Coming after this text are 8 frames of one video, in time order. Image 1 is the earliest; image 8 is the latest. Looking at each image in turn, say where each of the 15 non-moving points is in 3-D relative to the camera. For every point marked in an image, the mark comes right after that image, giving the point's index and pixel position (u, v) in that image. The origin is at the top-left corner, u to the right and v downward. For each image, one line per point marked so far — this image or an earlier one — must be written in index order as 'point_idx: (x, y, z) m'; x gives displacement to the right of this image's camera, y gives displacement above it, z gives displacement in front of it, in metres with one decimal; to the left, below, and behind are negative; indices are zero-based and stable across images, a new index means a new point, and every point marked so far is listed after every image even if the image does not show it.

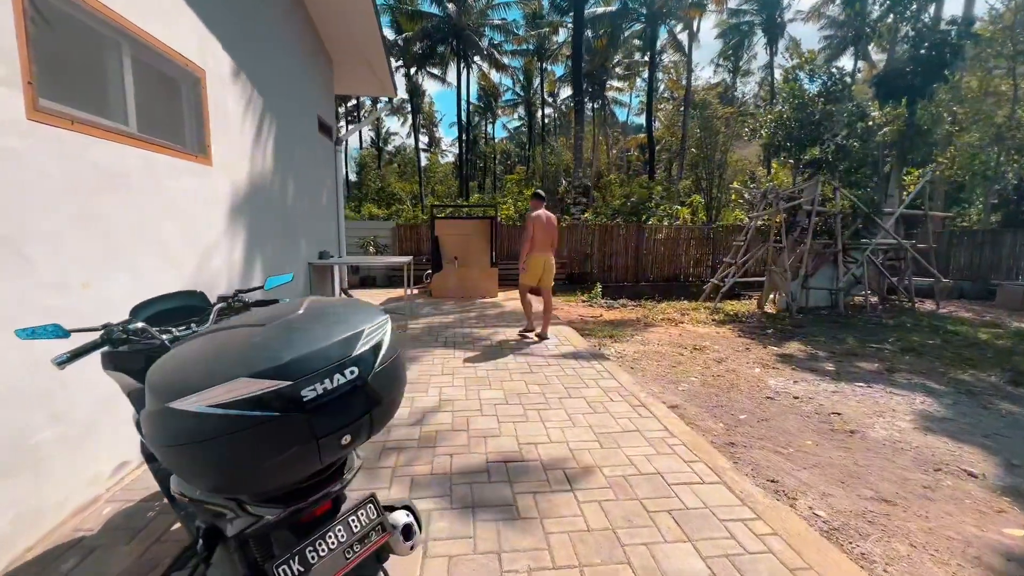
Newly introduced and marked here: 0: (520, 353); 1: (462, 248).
0: (+0.1, -0.7, +4.8) m
1: (-1.2, +0.9, +9.4) m
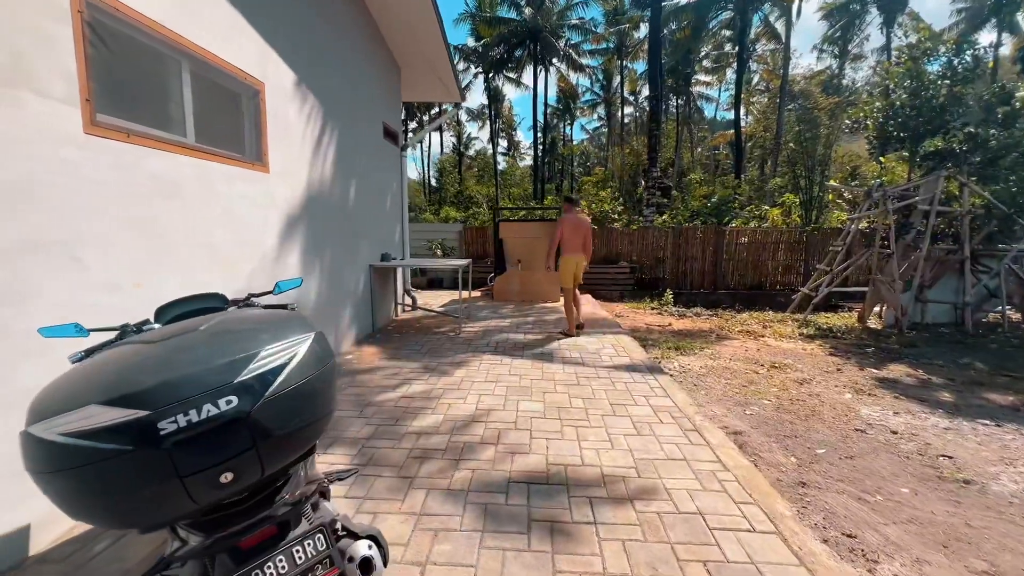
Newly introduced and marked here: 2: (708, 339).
0: (+0.6, -0.8, +4.6) m
1: (+0.2, +0.8, +9.3) m
2: (+2.9, -0.8, +6.7) m
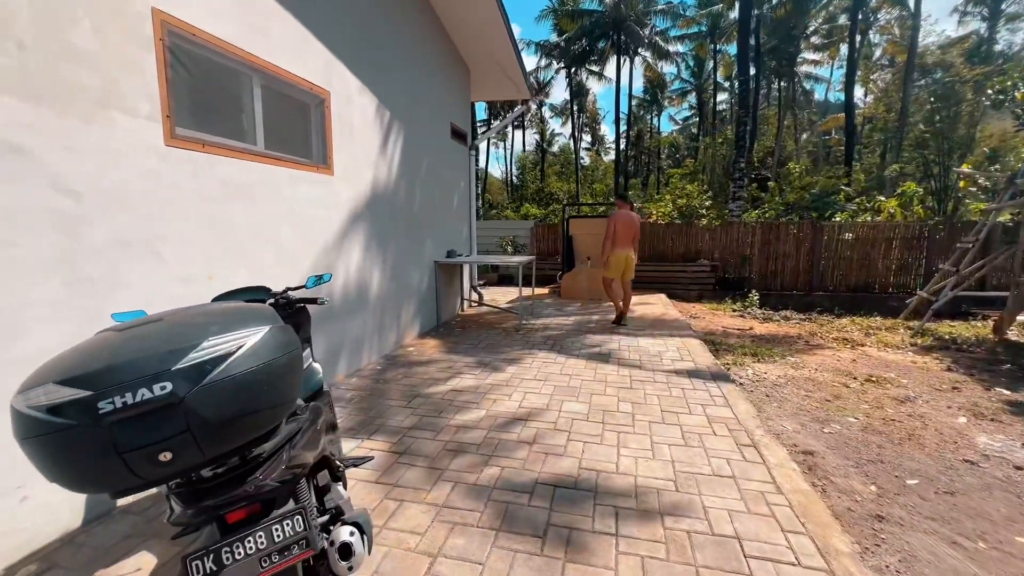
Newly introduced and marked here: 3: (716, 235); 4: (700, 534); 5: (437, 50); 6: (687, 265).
0: (+1.1, -0.8, +4.4) m
1: (+1.6, +0.9, +9.1) m
2: (+3.8, -0.8, +6.1) m
3: (+4.4, +1.1, +9.6) m
4: (+0.9, -1.1, +2.0) m
5: (-1.0, +3.1, +5.9) m
6: (+3.7, +0.5, +9.6) m
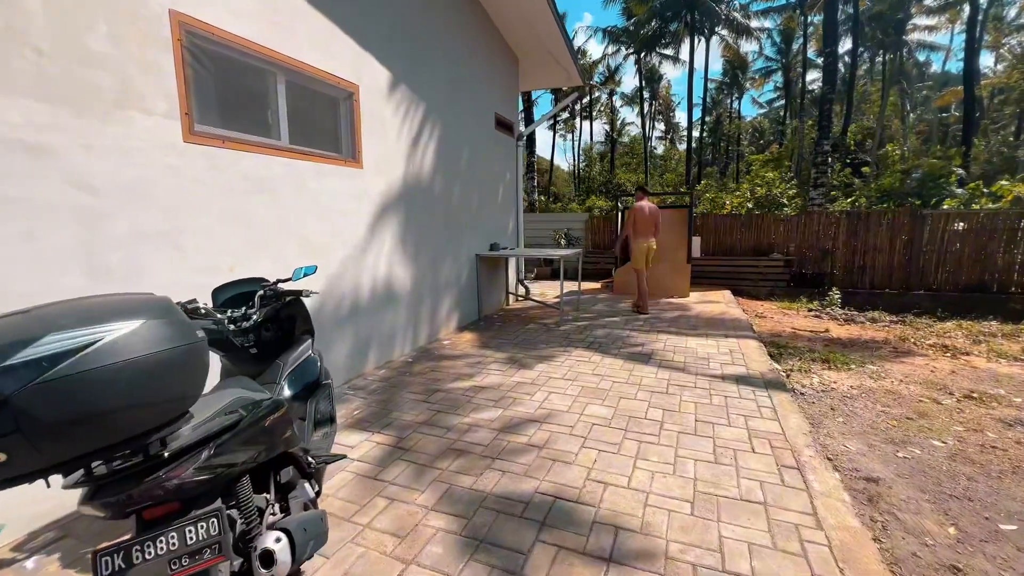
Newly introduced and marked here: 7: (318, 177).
0: (+1.4, -0.7, +4.1) m
1: (+2.6, +1.0, +8.6) m
2: (+4.3, -0.8, +5.3) m
3: (+5.4, +1.2, +8.7) m
4: (+0.8, -1.1, +1.8) m
5: (-0.4, +3.2, +5.8) m
6: (+4.8, +0.6, +8.8) m
7: (-1.5, +0.8, +3.4) m
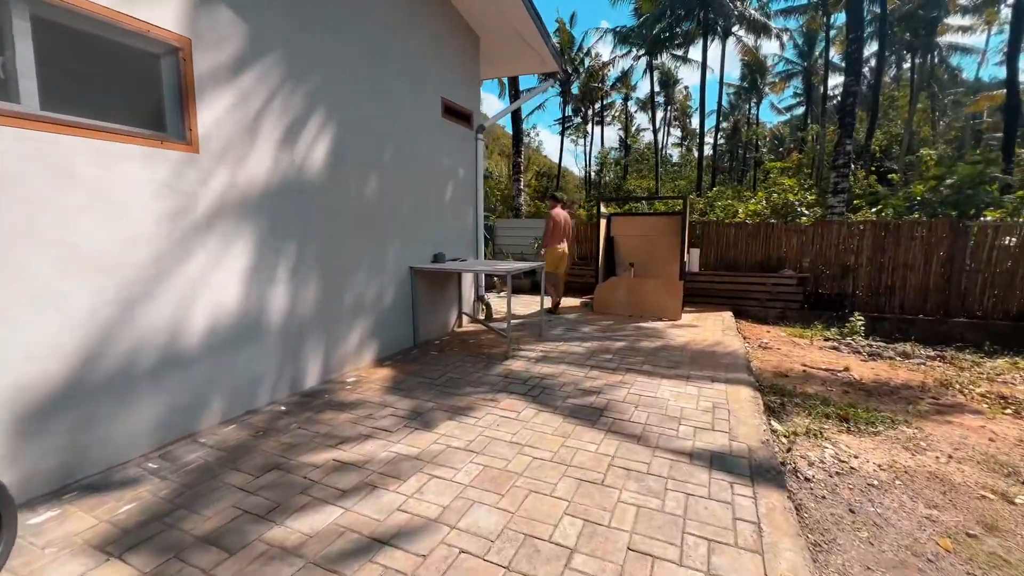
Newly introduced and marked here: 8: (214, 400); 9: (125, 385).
0: (+0.7, -1.0, +3.0) m
1: (+2.1, +0.6, +7.5) m
2: (+3.6, -1.1, +4.1) m
3: (+4.9, +0.8, +7.5) m
4: (0.0, -1.3, +0.7) m
5: (-1.0, +3.0, +4.8) m
6: (+4.2, +0.2, +7.6) m
7: (-2.1, +0.7, +2.3) m
8: (-2.0, -0.7, +3.0) m
9: (-2.1, -0.5, +2.5) m
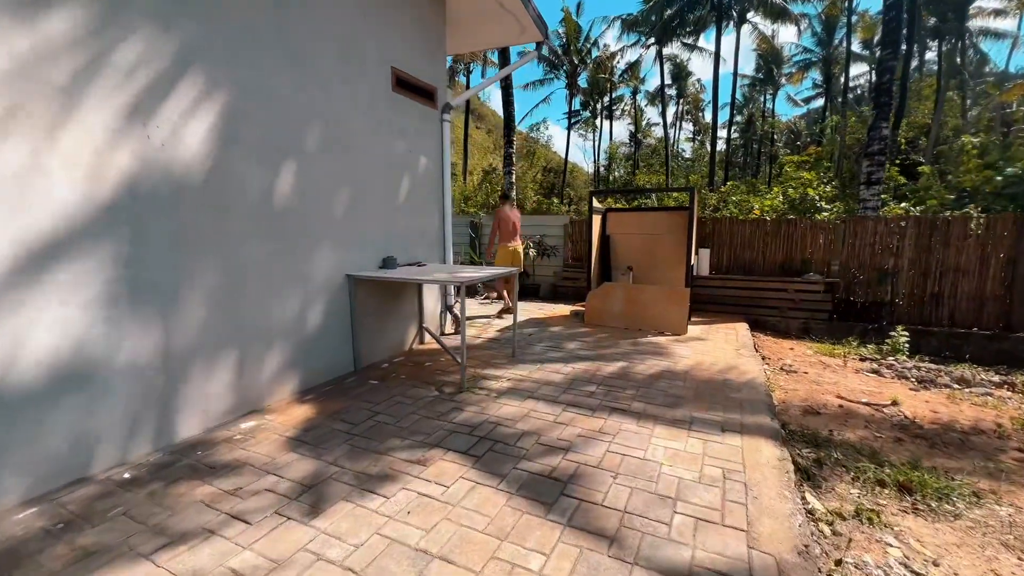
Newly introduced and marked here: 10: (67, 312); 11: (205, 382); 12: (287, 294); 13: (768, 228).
0: (+0.3, -1.1, +2.0) m
1: (+1.8, +0.5, +6.5) m
2: (+3.3, -1.2, +3.0) m
3: (+4.6, +0.7, +6.4) m
4: (-0.5, -1.4, -0.3) m
5: (-1.3, +2.9, +3.8) m
6: (+4.0, +0.1, +6.5) m
7: (-2.5, +0.5, +1.4) m
8: (-2.4, -0.9, +2.1) m
9: (-2.5, -0.7, +1.6) m
10: (-2.2, -0.1, +2.2) m
11: (-2.0, -0.6, +2.8) m
12: (-1.7, 0.0, +3.4) m
13: (+3.9, +0.9, +6.9) m
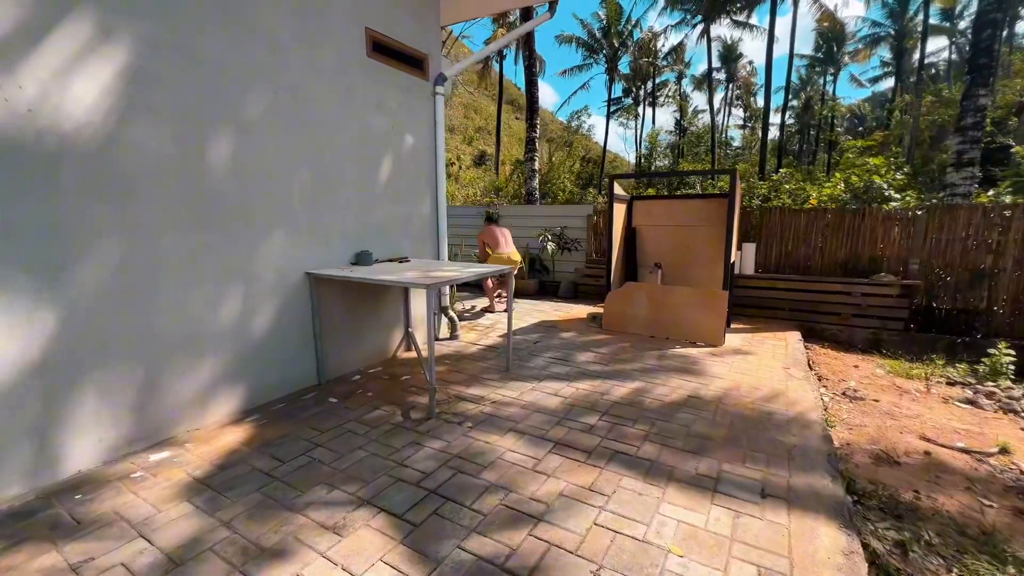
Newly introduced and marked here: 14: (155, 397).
0: (0.0, -1.1, +1.3) m
1: (+1.9, +0.5, +5.6) m
2: (+3.1, -1.3, +2.1) m
3: (+4.7, +0.7, +5.3) m
4: (-0.9, -1.5, -0.9) m
5: (-1.4, +2.9, +3.2) m
6: (+4.1, +0.1, +5.5) m
7: (-2.8, +0.5, +1.0) m
8: (-2.6, -0.9, +1.6) m
9: (-2.8, -0.7, +1.1) m
10: (-2.4, -0.1, +1.7) m
11: (-2.1, -0.6, +2.3) m
12: (-1.8, 0.0, +2.8) m
13: (+4.1, +0.9, +5.8) m
14: (-2.0, -0.6, +2.5) m
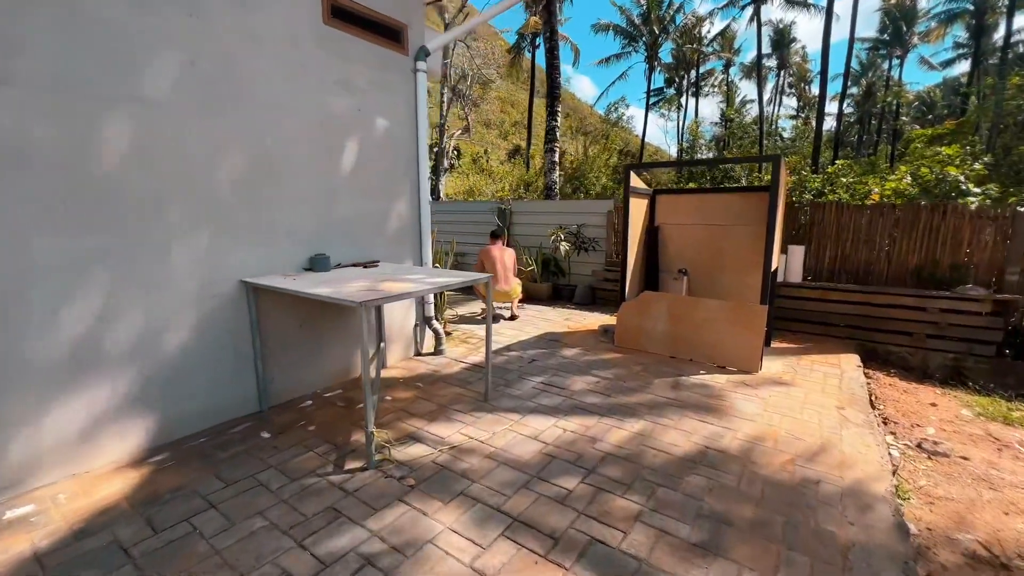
0: (-0.3, -1.2, +0.6) m
1: (+2.0, +0.4, +4.8) m
2: (+2.8, -1.4, +1.2) m
3: (+4.7, +0.5, +4.2) m
4: (-1.5, -1.6, -1.5) m
5: (-1.5, +2.8, +2.6) m
6: (+4.1, 0.0, +4.5) m
7: (-3.2, +0.4, +0.5) m
8: (-2.9, -0.9, +1.2) m
9: (-3.2, -0.8, +0.7) m
10: (-2.7, -0.2, +1.2) m
11: (-2.4, -0.6, +1.8) m
12: (-2.0, -0.1, +2.3) m
13: (+4.1, +0.7, +4.8) m
14: (-2.3, -0.7, +2.0) m
